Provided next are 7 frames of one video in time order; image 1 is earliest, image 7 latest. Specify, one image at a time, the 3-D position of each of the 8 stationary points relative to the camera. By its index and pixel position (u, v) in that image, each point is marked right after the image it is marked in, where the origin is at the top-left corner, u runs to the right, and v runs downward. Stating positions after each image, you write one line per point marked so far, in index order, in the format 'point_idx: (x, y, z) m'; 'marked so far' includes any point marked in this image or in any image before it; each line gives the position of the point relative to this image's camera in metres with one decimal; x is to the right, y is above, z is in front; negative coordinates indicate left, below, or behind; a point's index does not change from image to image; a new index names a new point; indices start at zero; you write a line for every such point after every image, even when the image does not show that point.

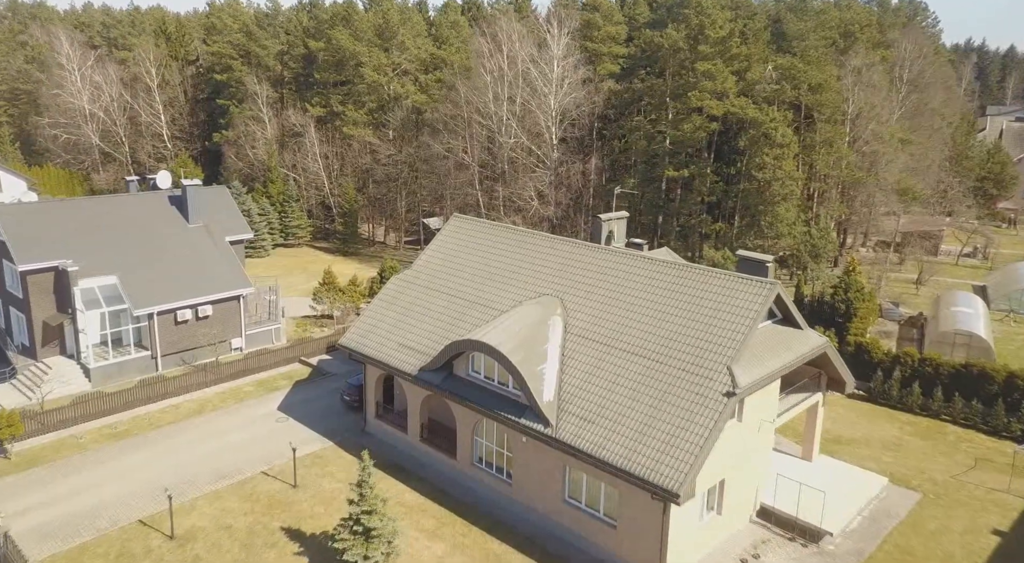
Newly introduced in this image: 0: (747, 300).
0: (+5.2, -0.5, +18.0) m
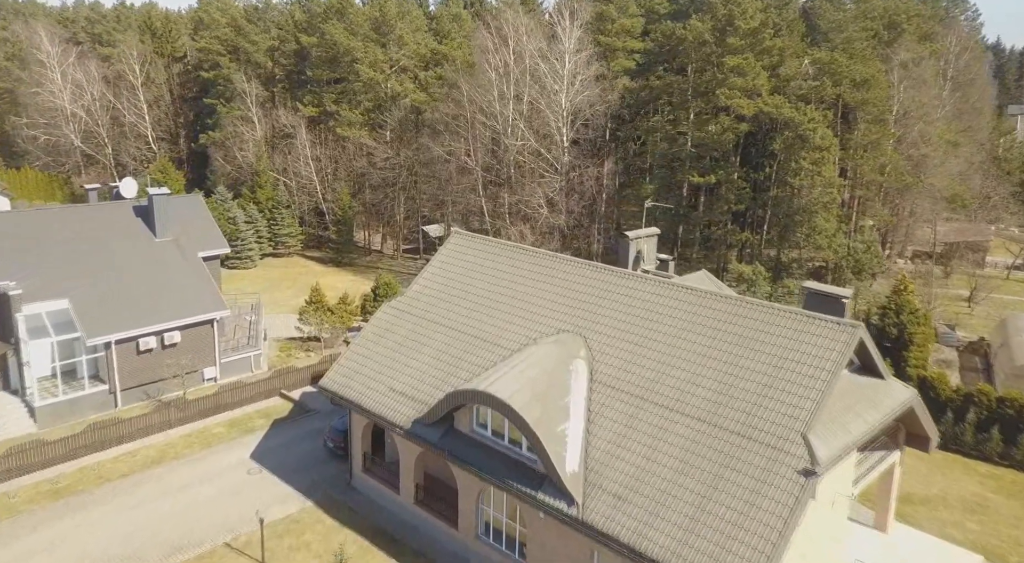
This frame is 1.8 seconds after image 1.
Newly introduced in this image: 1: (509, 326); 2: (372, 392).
0: (+5.5, -1.2, +14.4) m
1: (-0.1, -1.0, +18.1) m
2: (-3.2, -2.5, +18.4) m
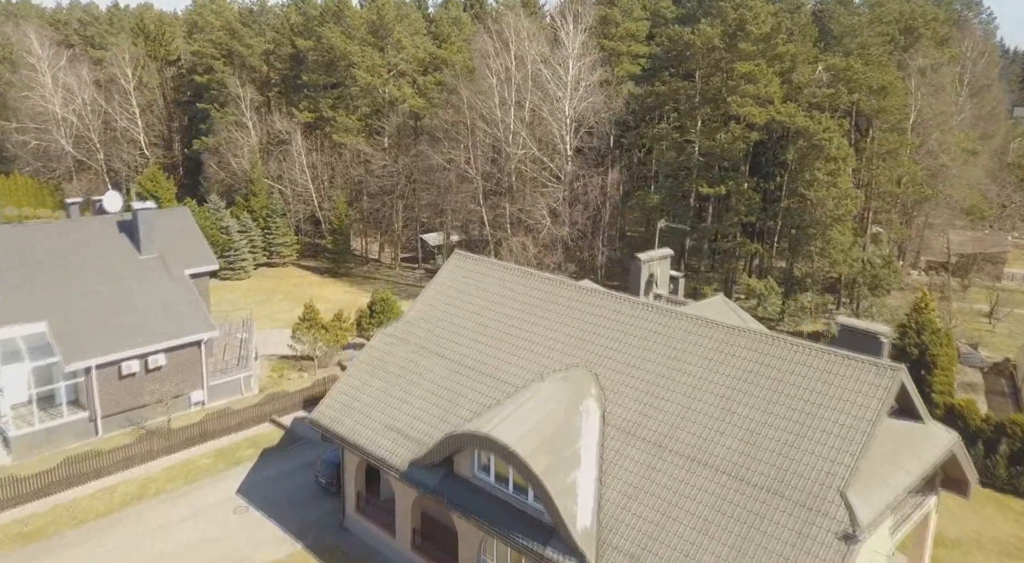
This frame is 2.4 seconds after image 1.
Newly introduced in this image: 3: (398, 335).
0: (+5.6, -1.8, +13.1) m
1: (0.0, -1.6, +16.7) m
2: (-3.1, -3.1, +17.1) m
3: (-2.6, -1.2, +18.9) m
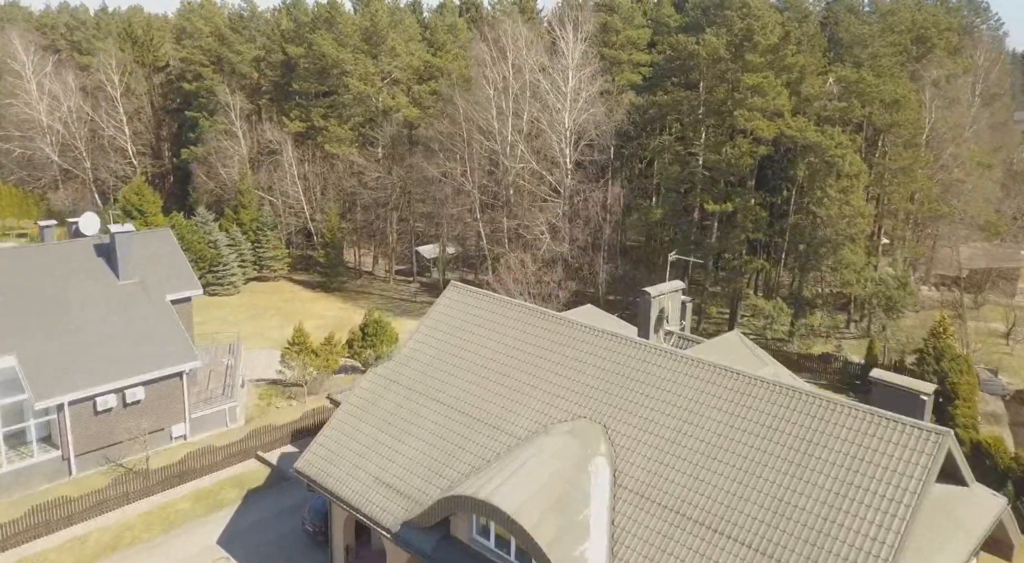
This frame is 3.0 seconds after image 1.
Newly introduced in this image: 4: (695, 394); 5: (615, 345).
0: (+5.6, -2.6, +11.8) m
1: (0.0, -2.4, +15.4) m
2: (-3.1, -3.9, +15.7) m
3: (-2.6, -2.0, +17.5) m
4: (+3.1, -1.9, +14.0) m
5: (+2.0, -1.2, +15.5) m
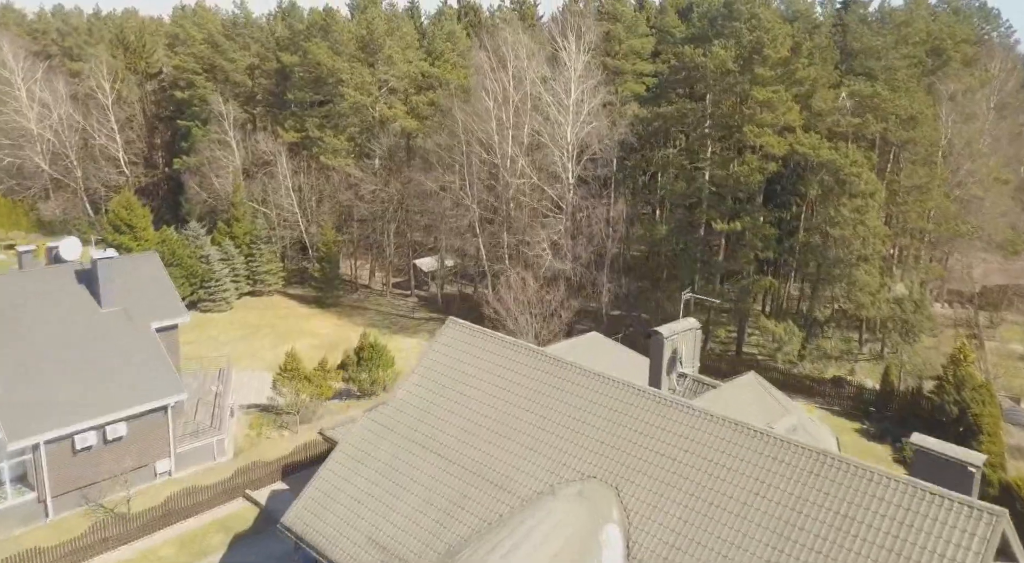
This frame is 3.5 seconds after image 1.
0: (+5.7, -3.4, +10.6) m
1: (+0.1, -3.2, +14.3) m
2: (-3.0, -4.7, +14.6) m
3: (-2.6, -2.8, +16.4) m
4: (+3.2, -2.7, +12.8) m
5: (+2.0, -2.0, +14.4) m
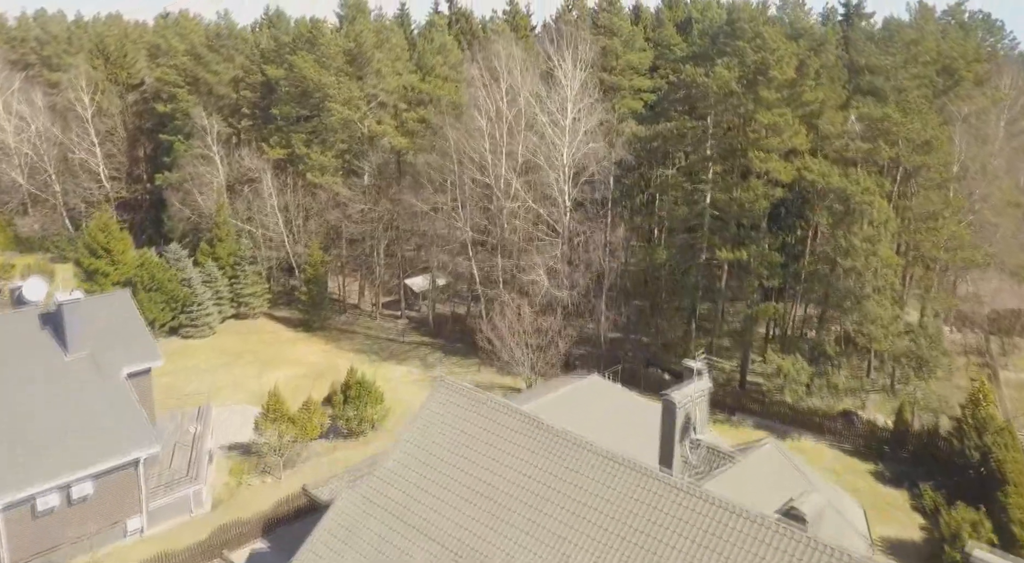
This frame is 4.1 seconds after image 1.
0: (+5.7, -4.5, +9.2) m
1: (+0.1, -4.3, +12.8) m
2: (-3.0, -5.8, +13.1) m
3: (-2.6, -4.0, +14.9) m
4: (+3.2, -3.9, +11.4) m
5: (+2.0, -3.2, +13.0) m
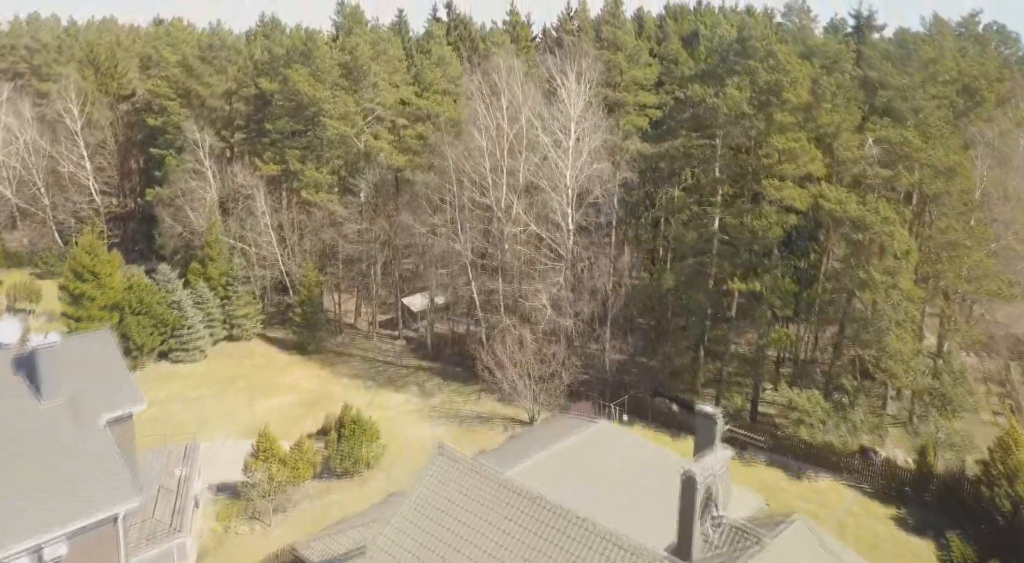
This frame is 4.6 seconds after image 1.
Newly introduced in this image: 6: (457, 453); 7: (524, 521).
0: (+5.8, -5.6, +8.0) m
1: (+0.2, -5.4, +11.6) m
2: (-2.9, -6.9, +11.8) m
3: (-2.5, -5.0, +13.6) m
4: (+3.3, -4.9, +10.1) m
5: (+2.1, -4.2, +11.7) m
6: (-0.8, -3.2, +14.6) m
7: (+0.6, -4.0, +12.9) m
